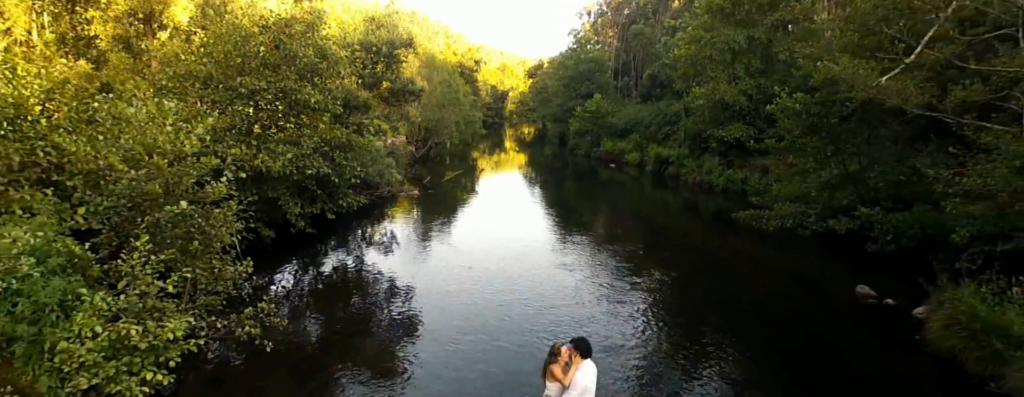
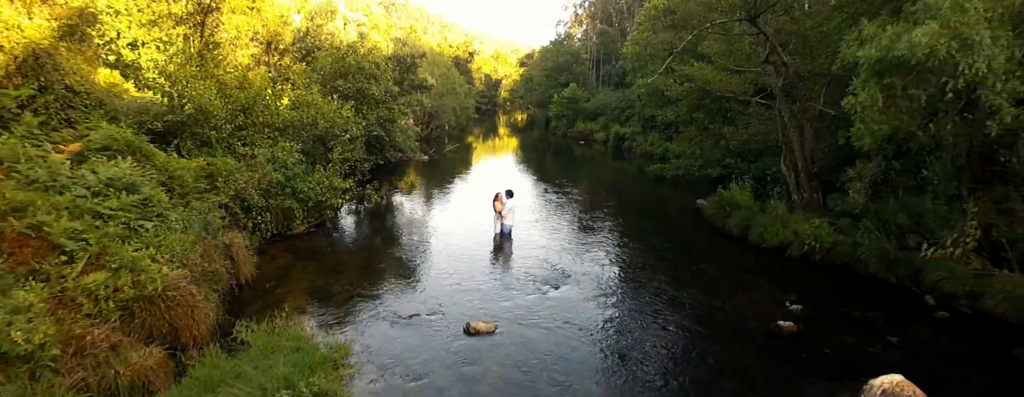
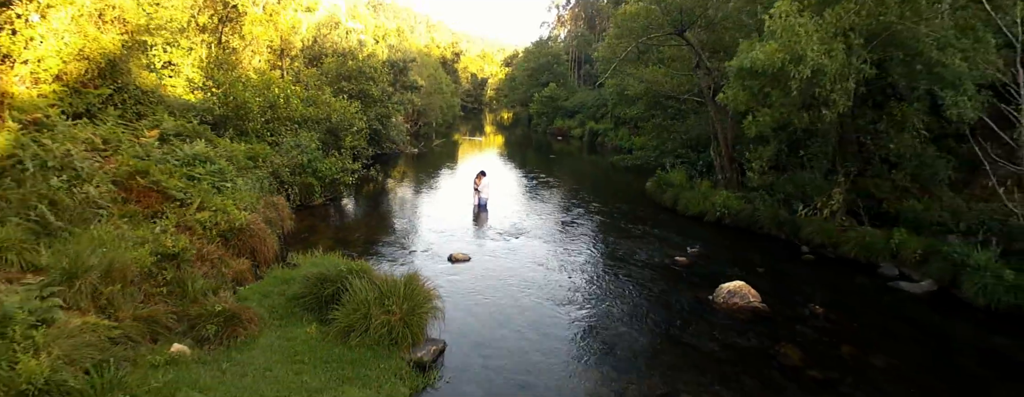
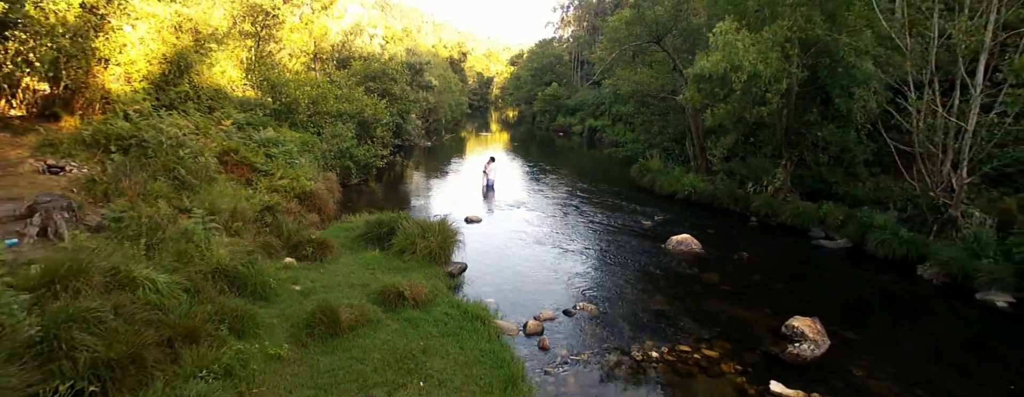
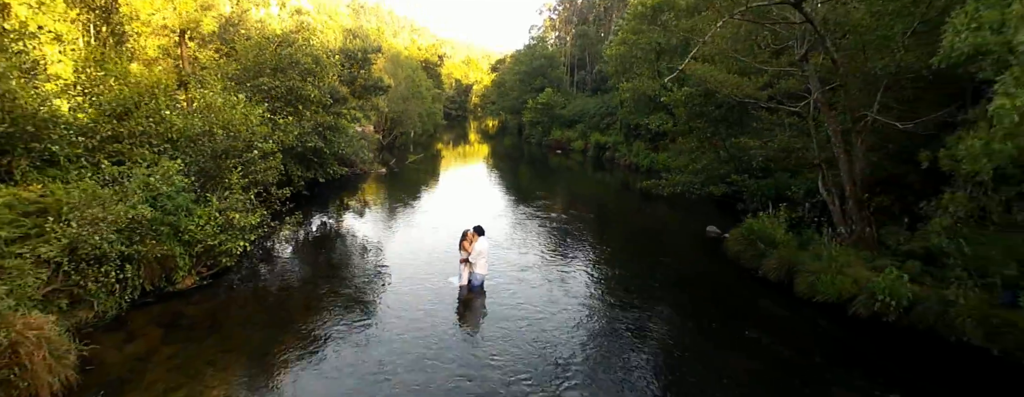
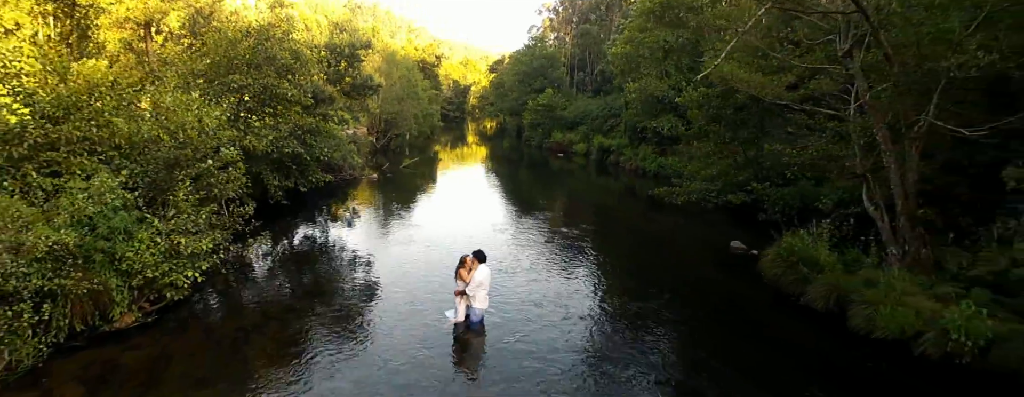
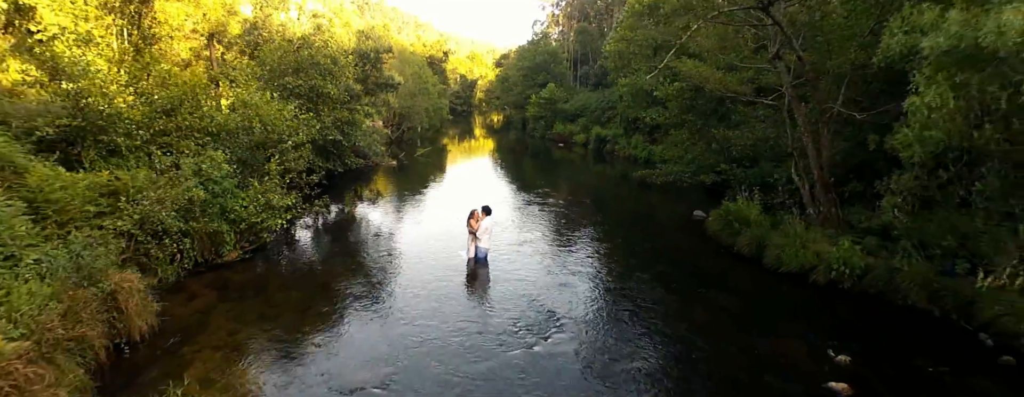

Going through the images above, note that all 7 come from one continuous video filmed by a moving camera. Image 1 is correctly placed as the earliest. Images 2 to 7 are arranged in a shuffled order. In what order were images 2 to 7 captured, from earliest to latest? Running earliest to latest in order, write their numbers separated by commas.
6, 5, 7, 2, 3, 4
